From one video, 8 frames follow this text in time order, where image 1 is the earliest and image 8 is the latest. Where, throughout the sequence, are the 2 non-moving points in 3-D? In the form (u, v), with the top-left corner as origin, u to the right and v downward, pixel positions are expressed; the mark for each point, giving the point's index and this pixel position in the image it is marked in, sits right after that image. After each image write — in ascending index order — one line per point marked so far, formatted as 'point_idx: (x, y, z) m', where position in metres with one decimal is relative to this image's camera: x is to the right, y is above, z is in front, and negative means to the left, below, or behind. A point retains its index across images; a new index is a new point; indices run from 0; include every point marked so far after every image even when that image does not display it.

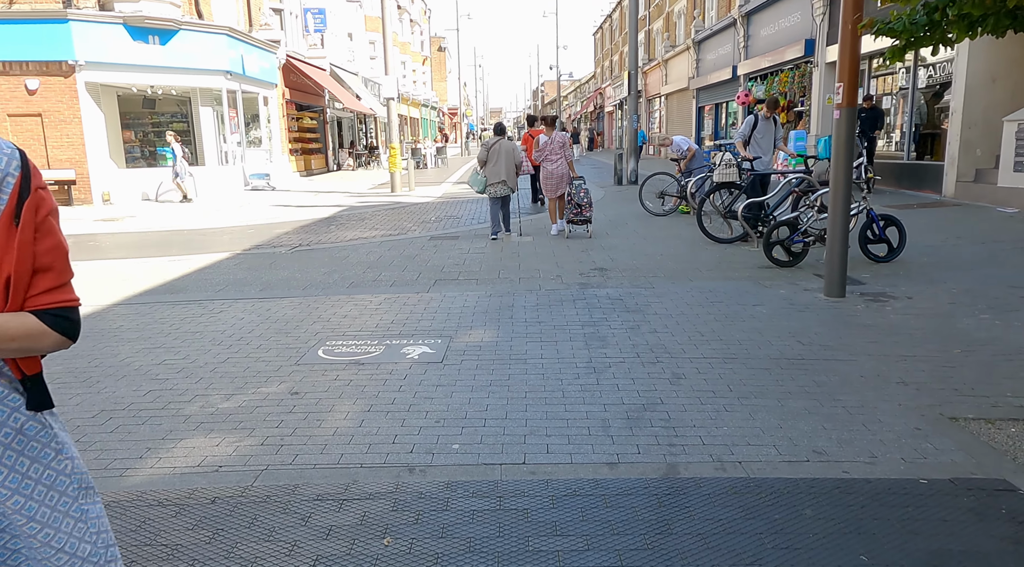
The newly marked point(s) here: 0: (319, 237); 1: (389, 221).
0: (-3.0, +0.7, +11.7) m
1: (-2.2, +1.1, +13.4) m
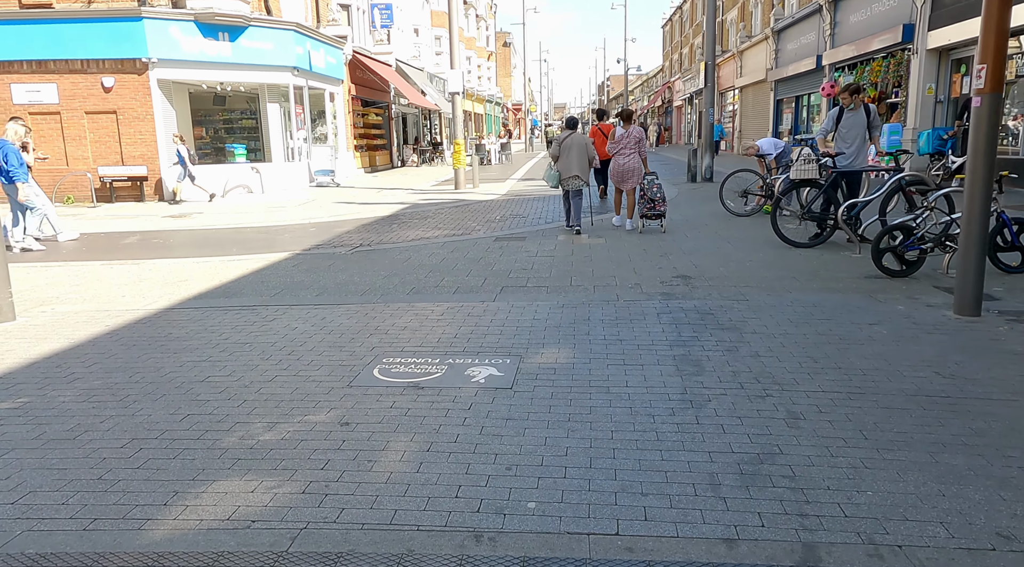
0: (-1.9, +0.7, +11.2) m
1: (-1.0, +1.1, +12.9) m
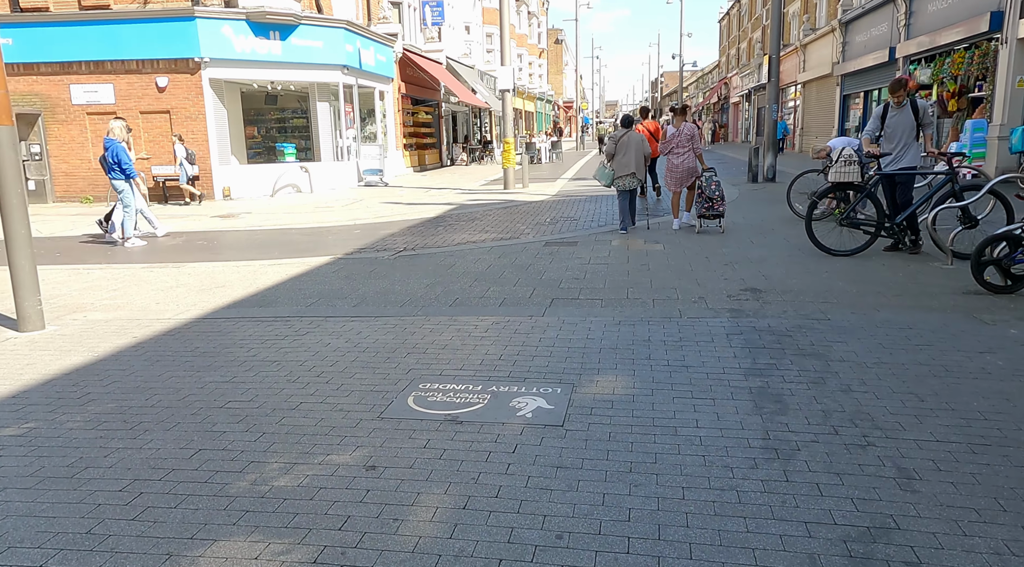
0: (-1.2, +0.6, +10.8) m
1: (-0.2, +1.0, +12.4) m
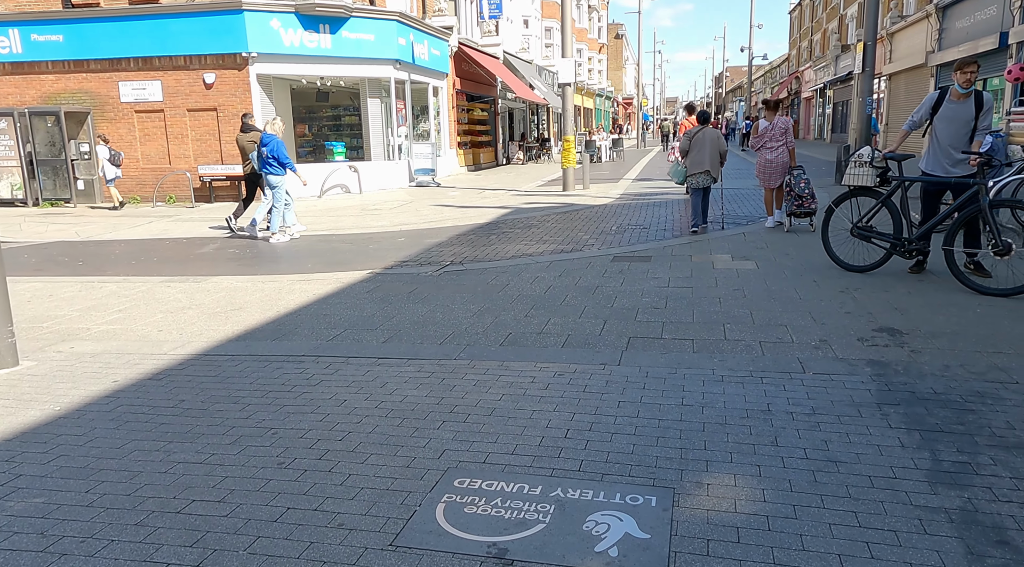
0: (-0.4, +0.4, +9.5) m
1: (+0.7, +0.8, +11.1) m
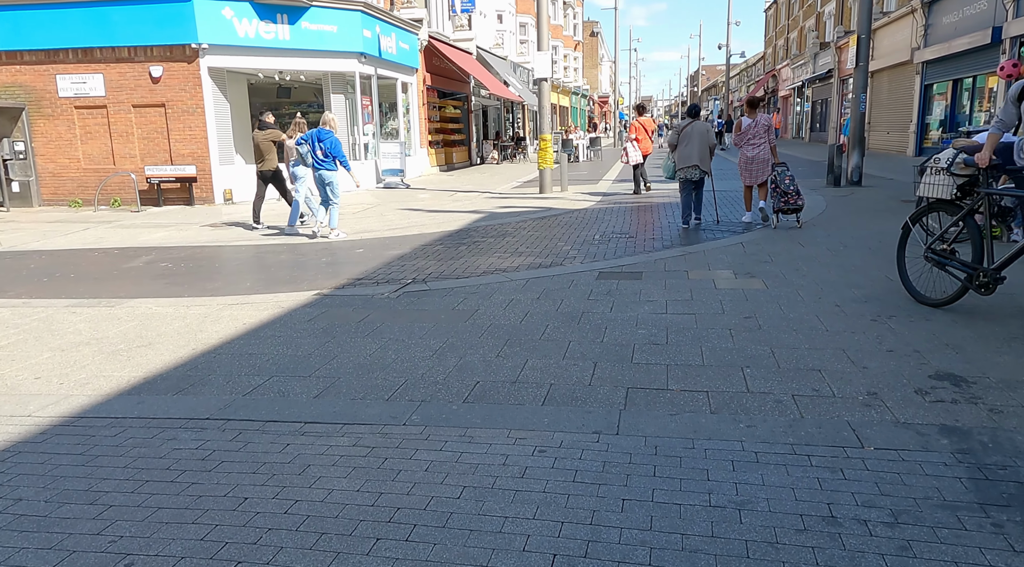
0: (-0.8, +0.2, +8.4) m
1: (+0.4, +0.6, +9.9) m
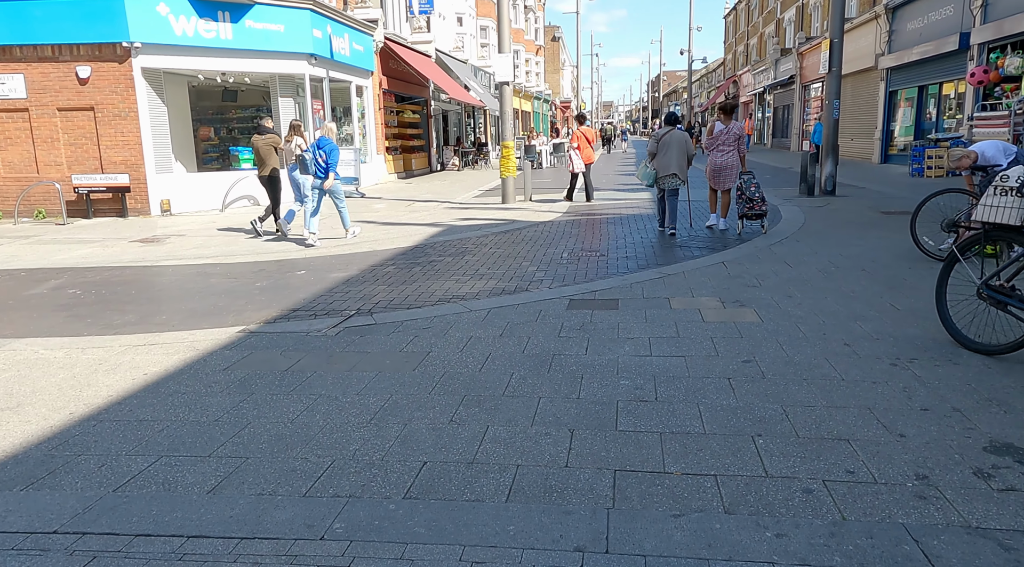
0: (-1.2, -0.1, +7.4) m
1: (-0.1, +0.3, +9.0) m
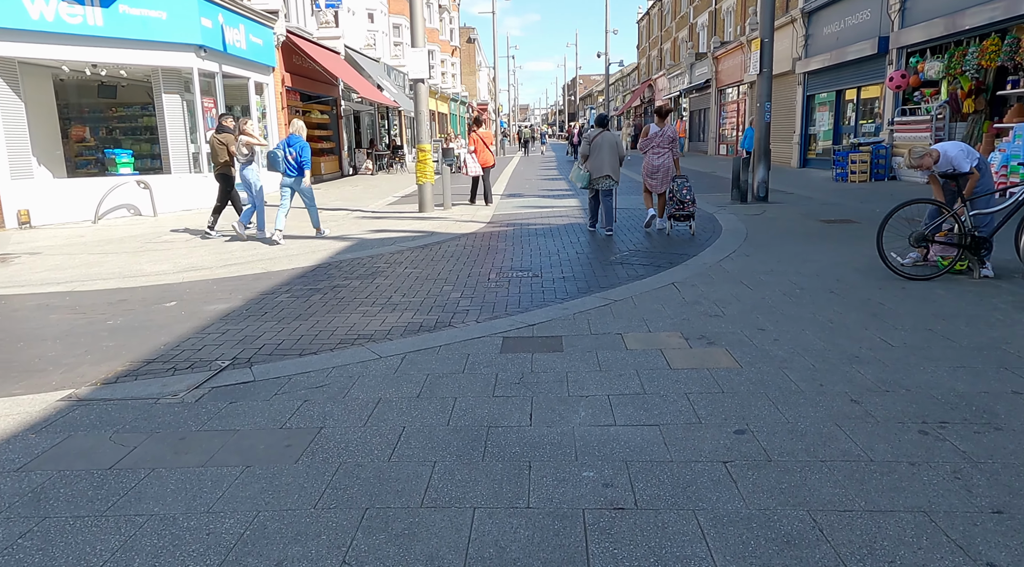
0: (-1.8, -0.4, +5.9) m
1: (-1.0, 0.0, +7.7) m
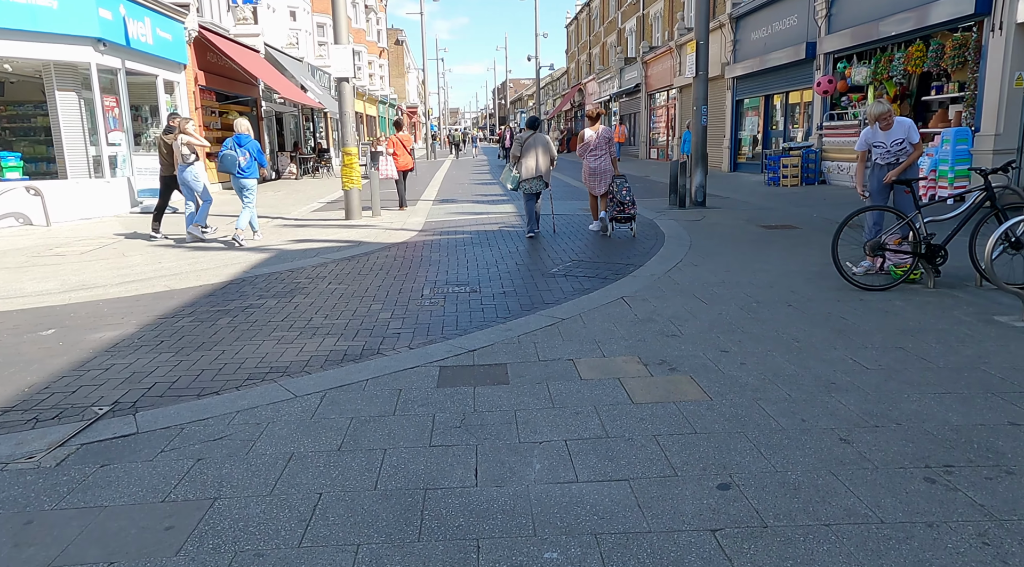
0: (-2.2, -0.5, +5.1) m
1: (-1.5, -0.2, +6.9) m
